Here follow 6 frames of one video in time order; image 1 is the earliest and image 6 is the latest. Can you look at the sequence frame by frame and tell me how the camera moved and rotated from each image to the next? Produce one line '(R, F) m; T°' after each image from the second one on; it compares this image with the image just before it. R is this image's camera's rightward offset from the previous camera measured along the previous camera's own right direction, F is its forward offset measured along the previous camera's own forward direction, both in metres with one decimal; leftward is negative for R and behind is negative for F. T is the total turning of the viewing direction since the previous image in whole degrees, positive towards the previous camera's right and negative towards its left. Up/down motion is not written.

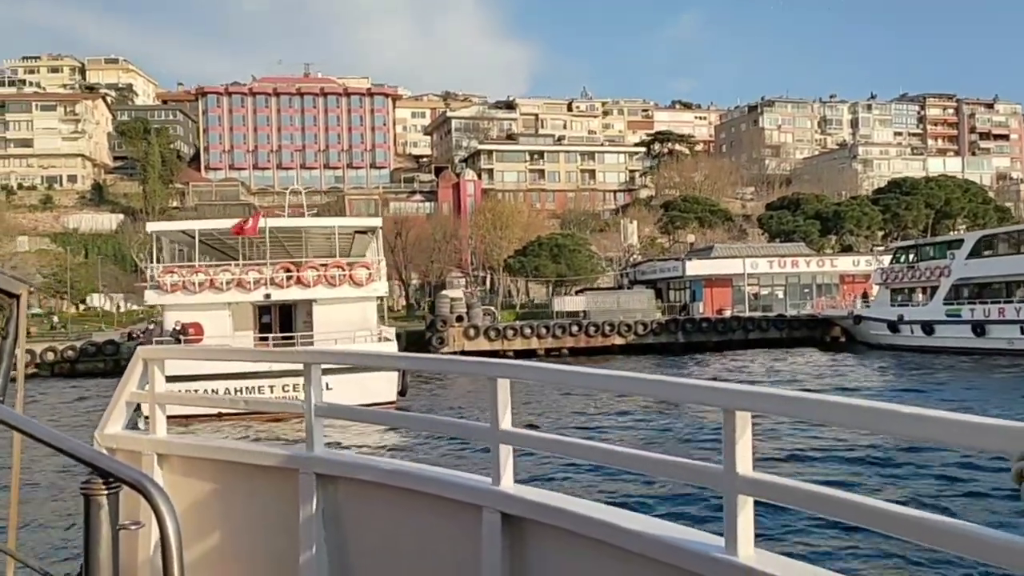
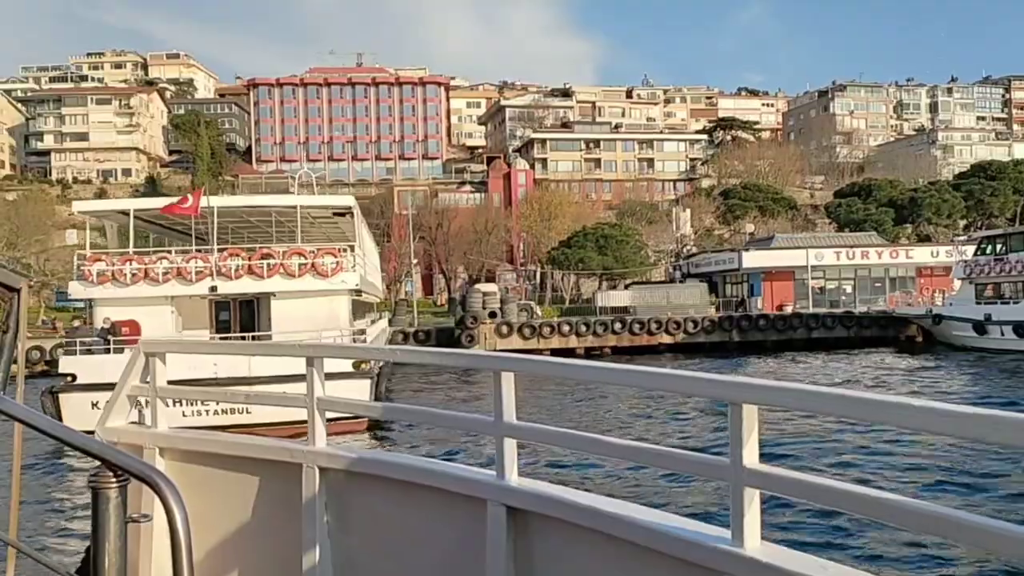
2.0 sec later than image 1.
(+0.4, +1.0) m; -4°
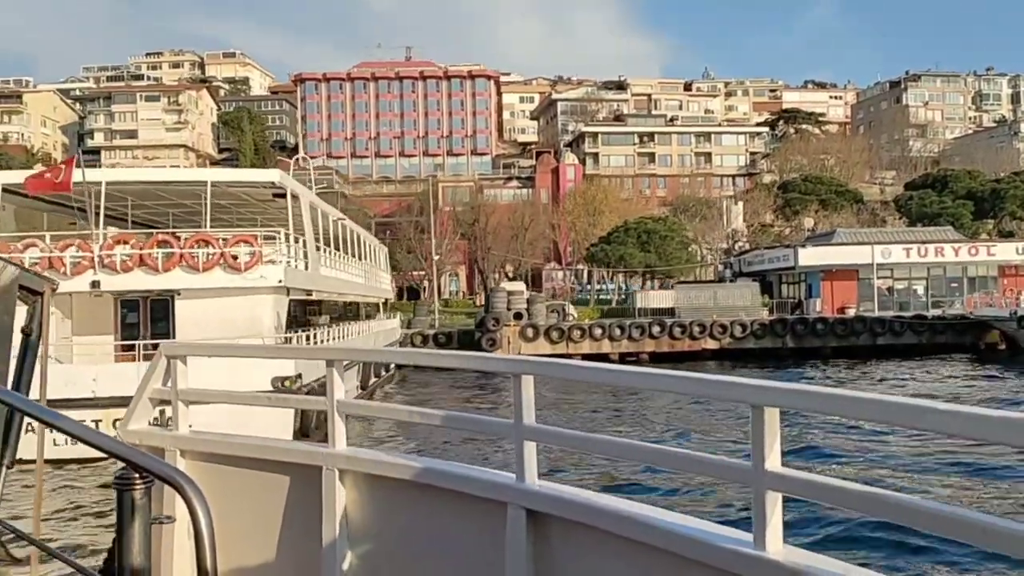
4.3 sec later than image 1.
(+0.4, +1.0) m; -4°
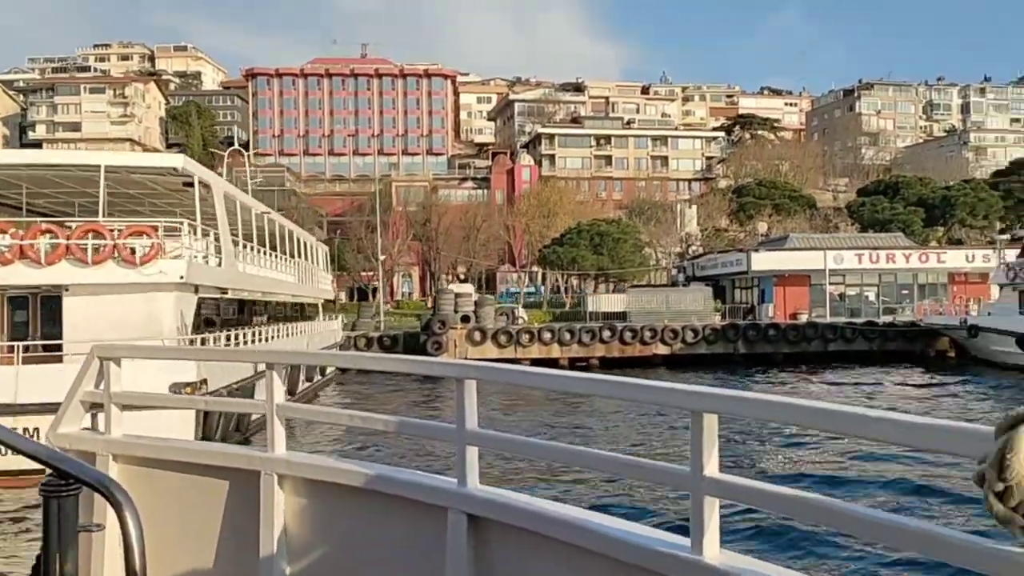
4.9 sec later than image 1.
(+0.1, +0.3) m; +3°
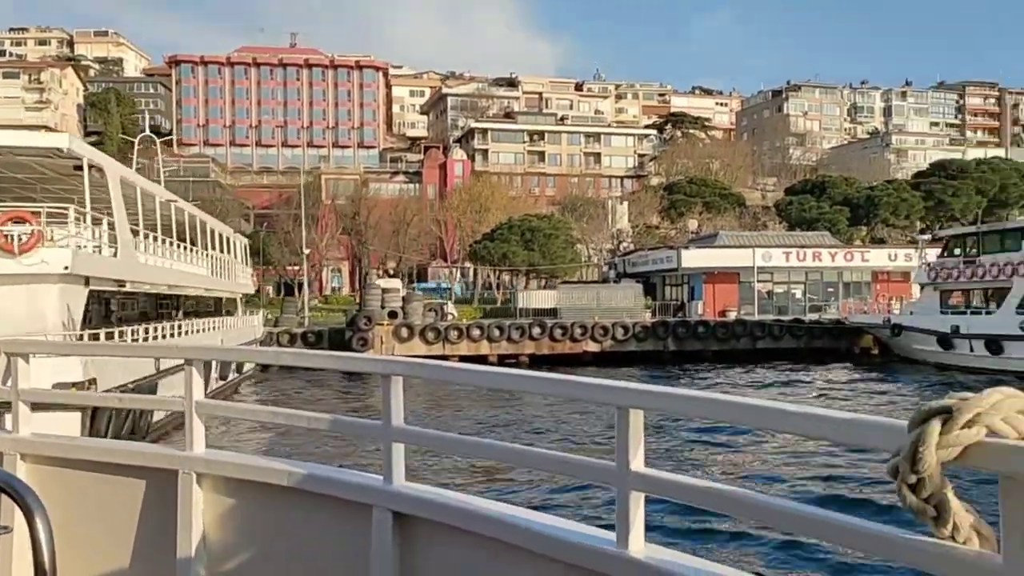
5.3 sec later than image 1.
(+0.1, +0.2) m; +4°
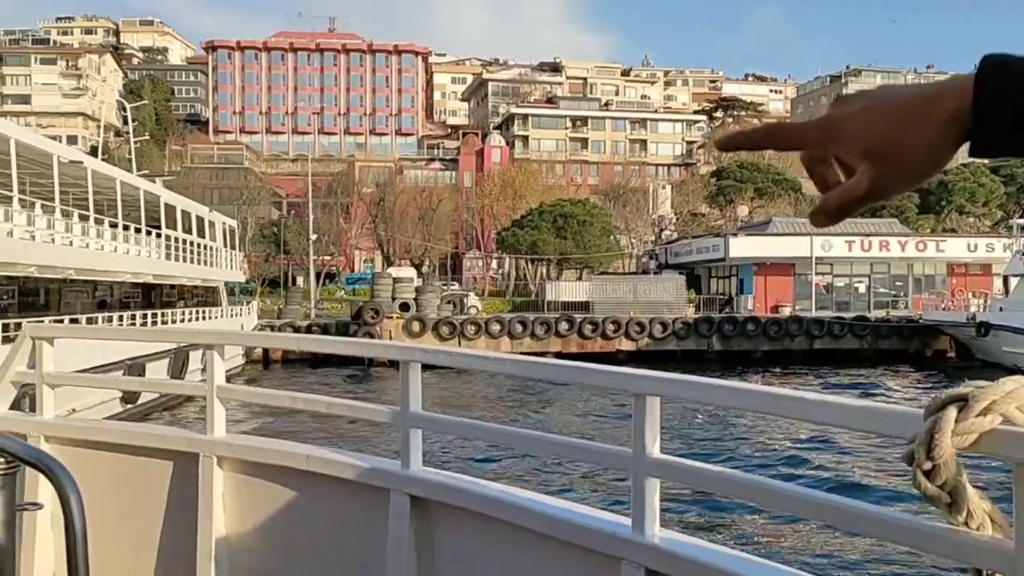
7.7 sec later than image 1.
(+0.2, +1.0) m; -3°
